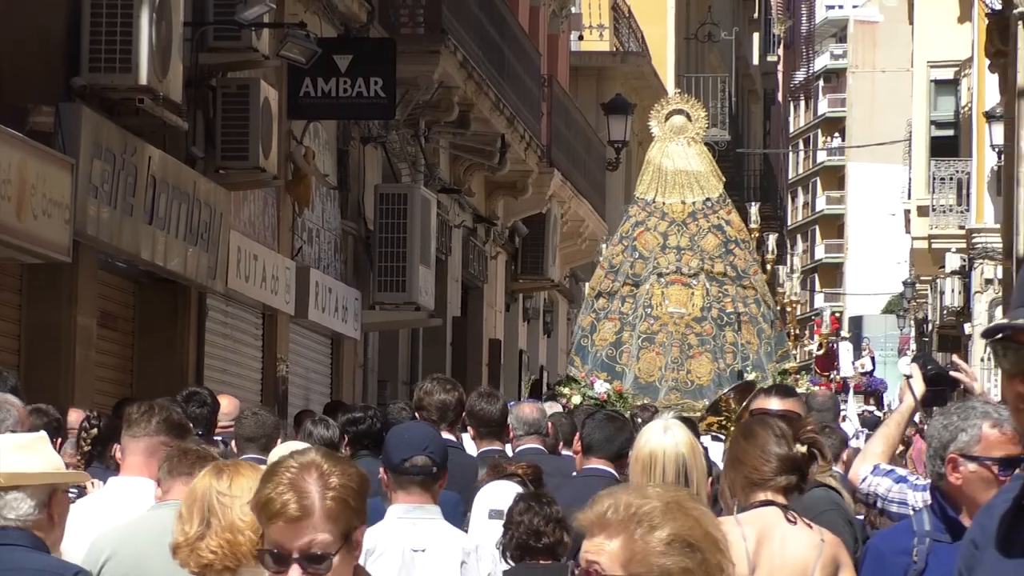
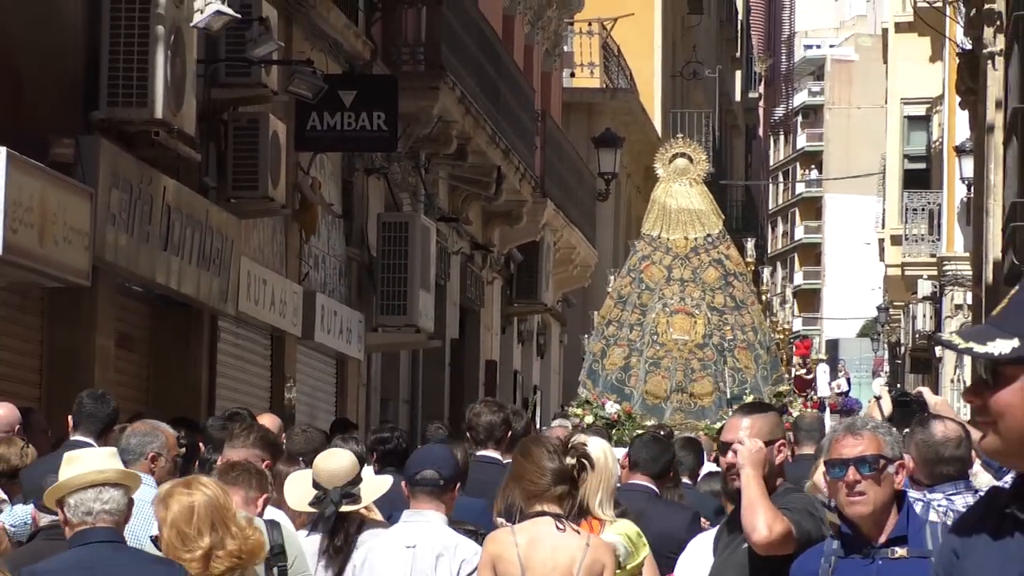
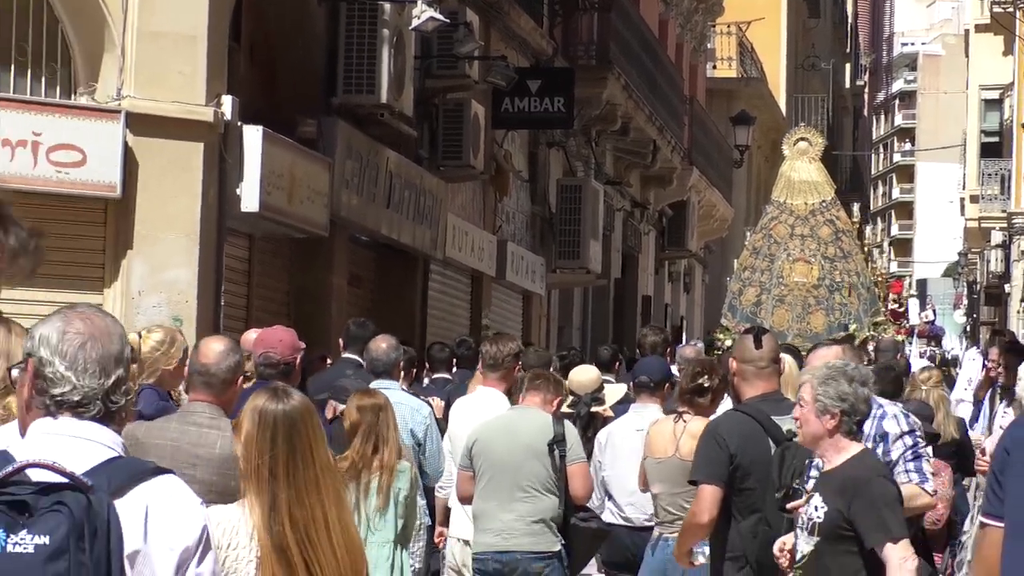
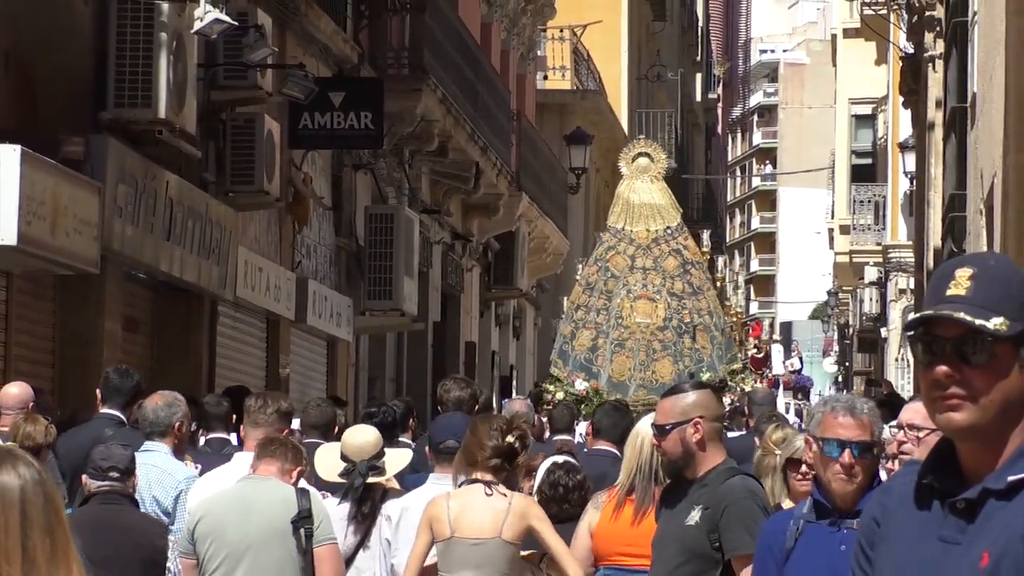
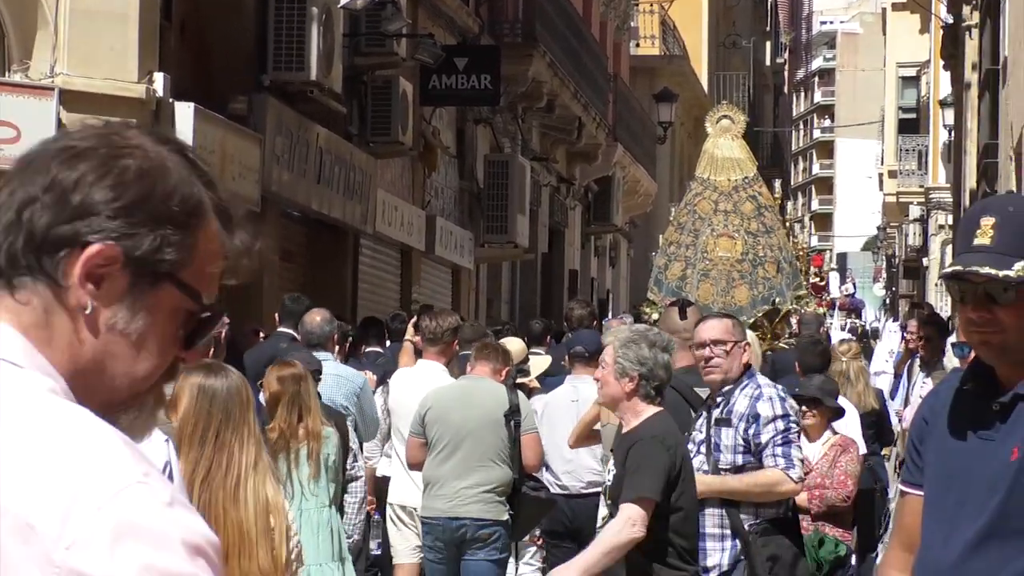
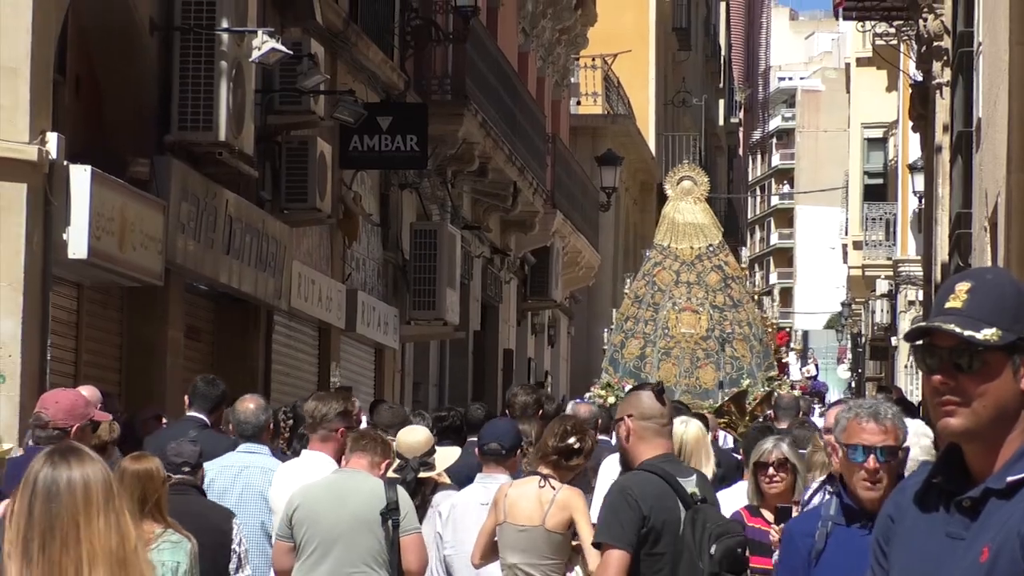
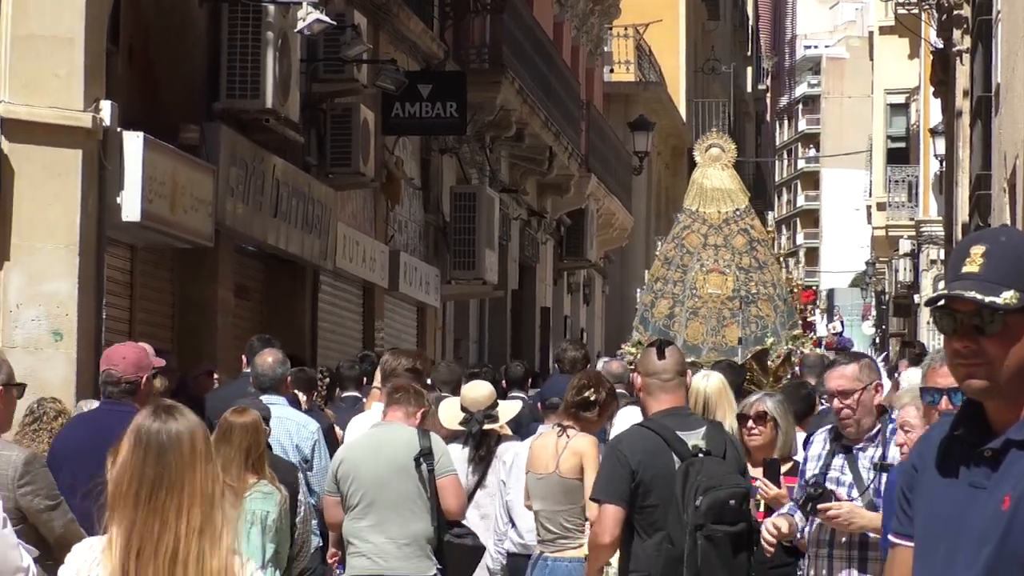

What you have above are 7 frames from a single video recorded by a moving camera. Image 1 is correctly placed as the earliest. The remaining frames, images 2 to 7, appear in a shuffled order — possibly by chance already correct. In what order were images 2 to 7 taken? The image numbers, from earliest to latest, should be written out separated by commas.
2, 4, 6, 7, 3, 5
